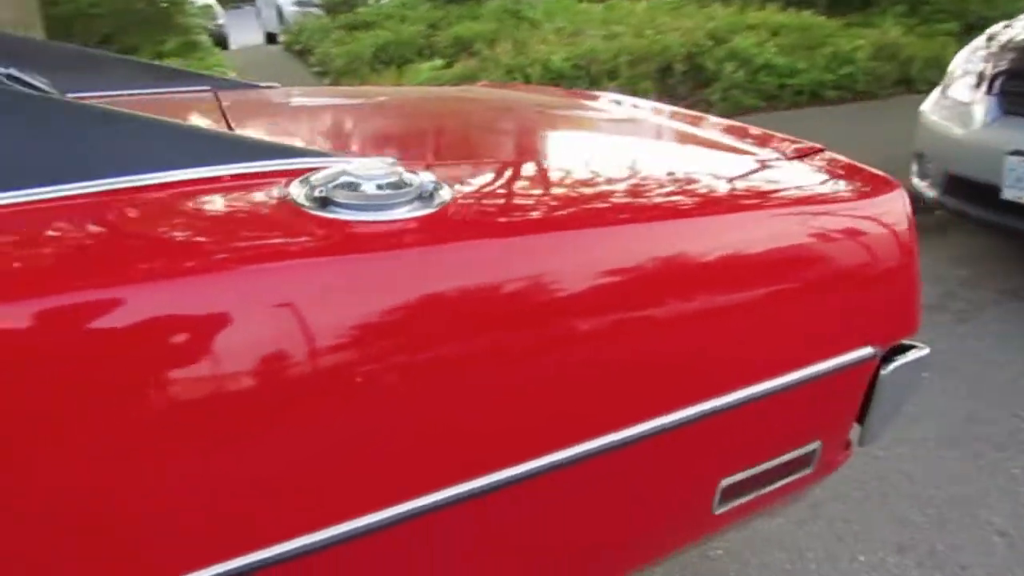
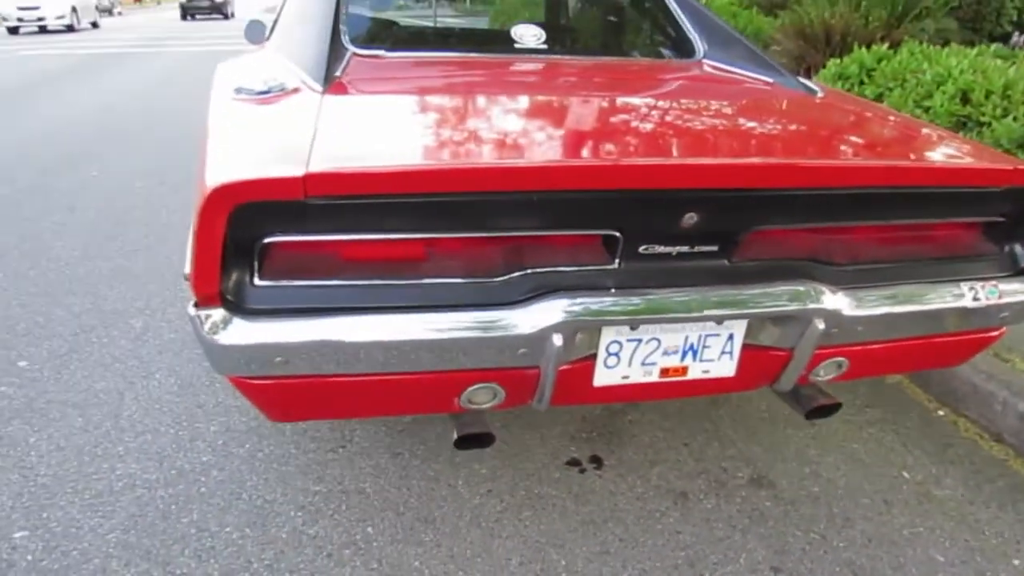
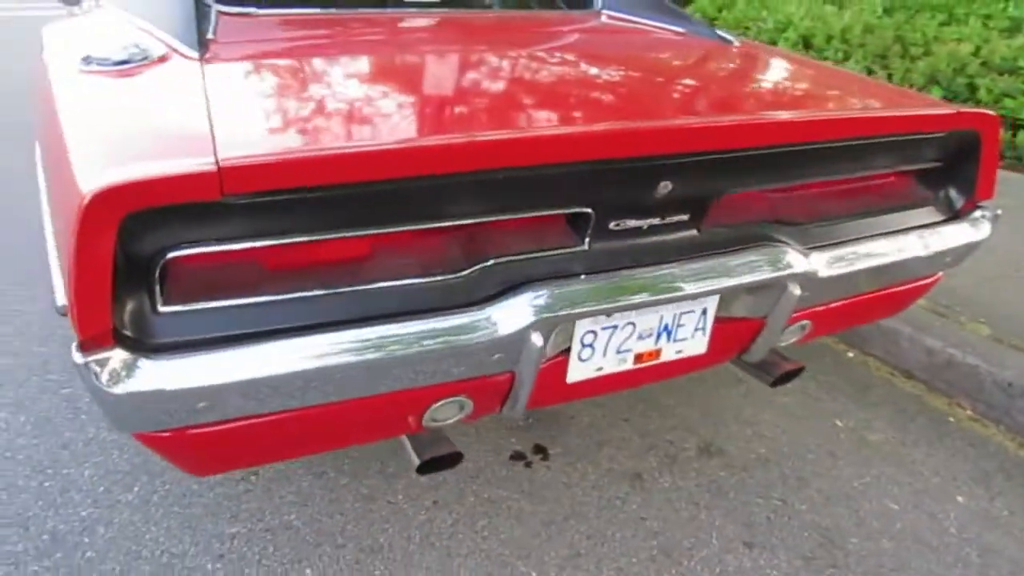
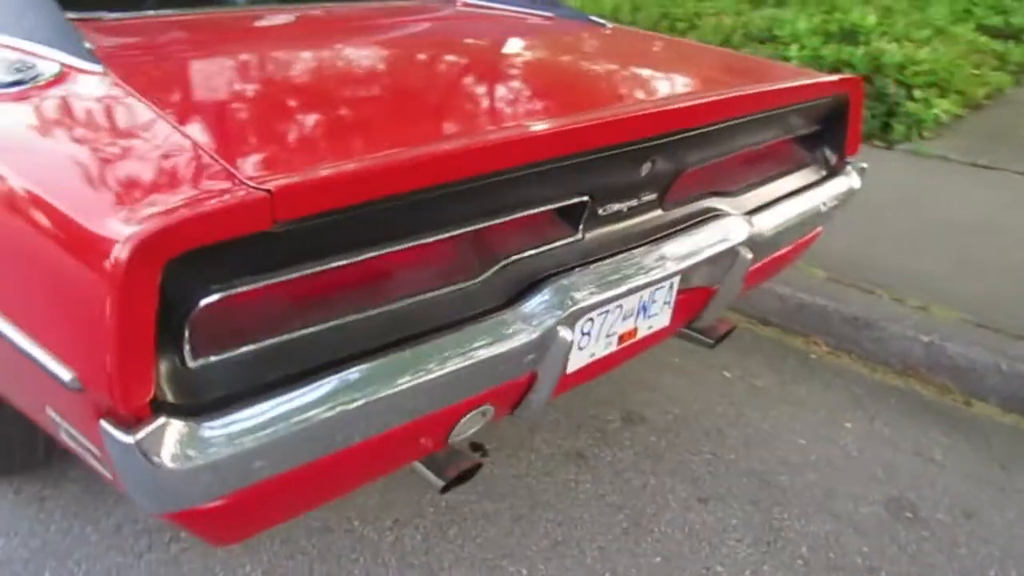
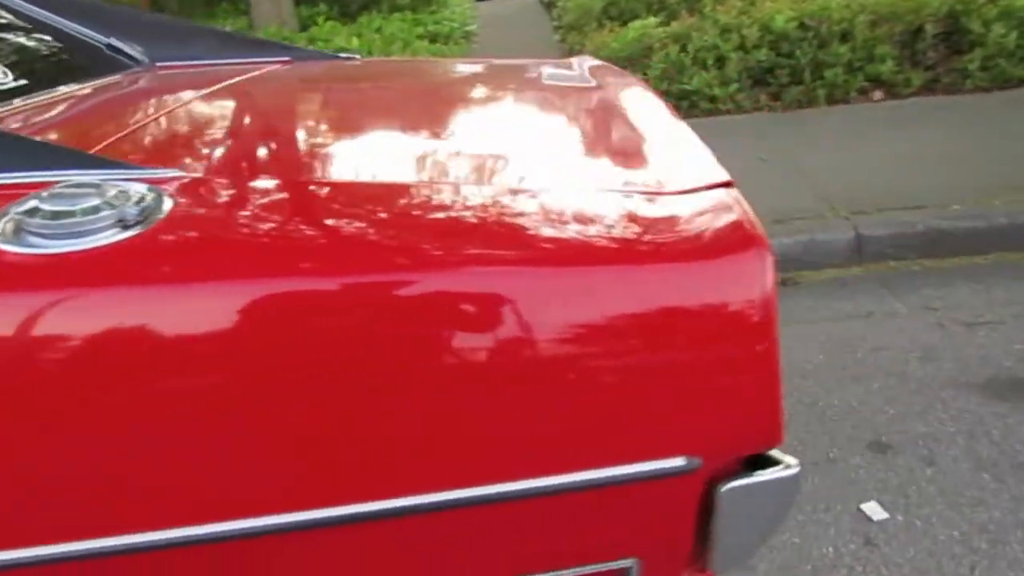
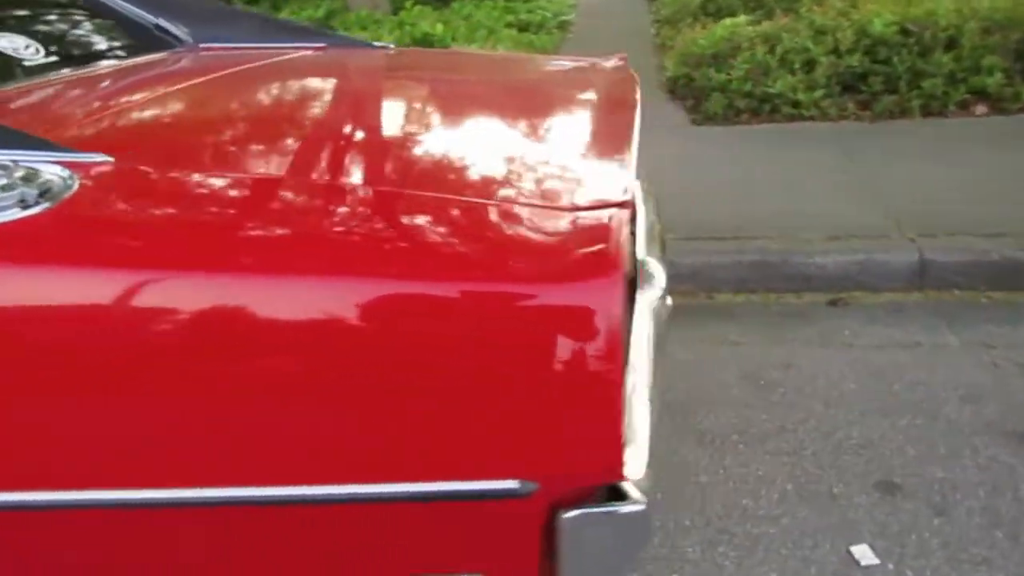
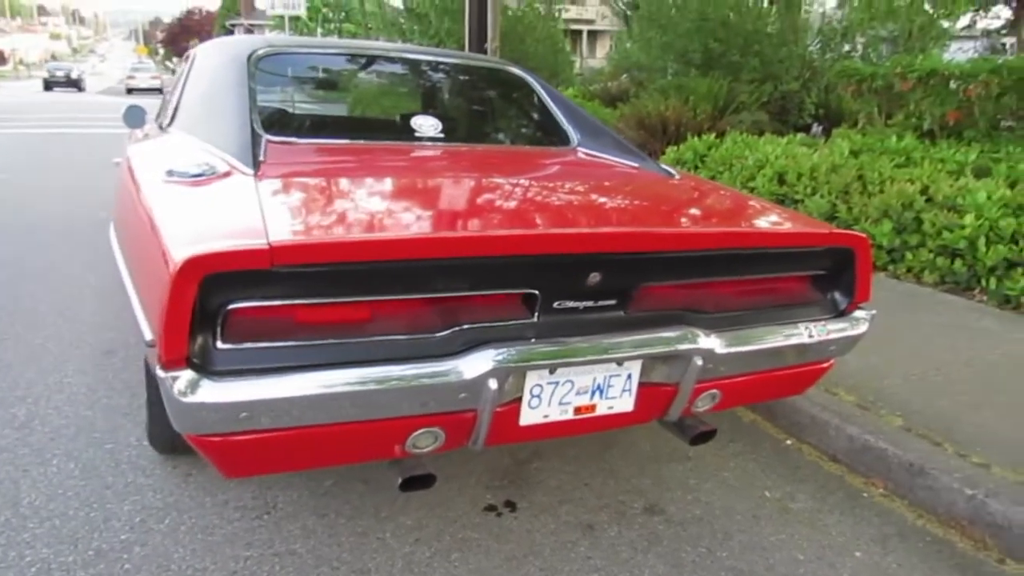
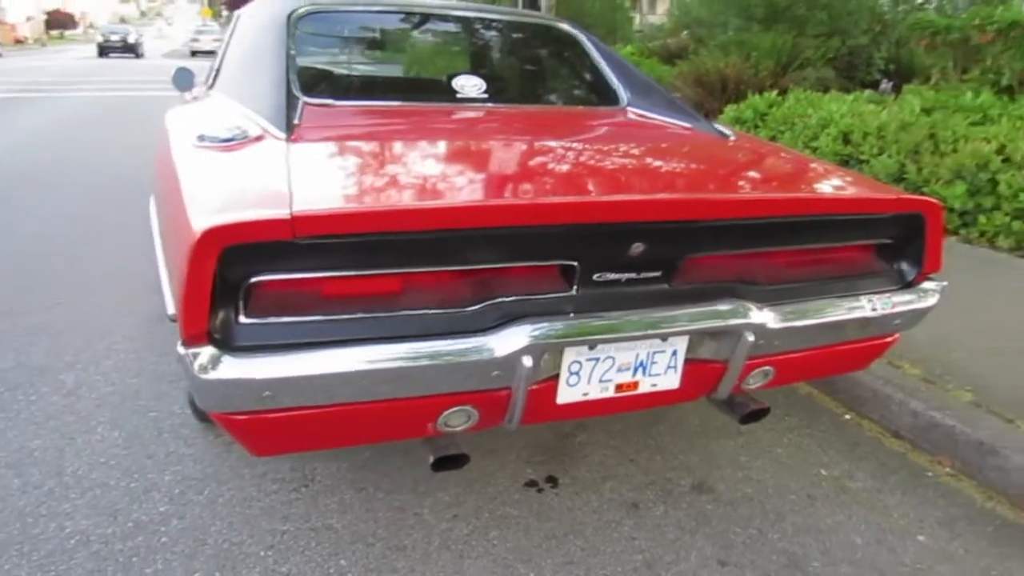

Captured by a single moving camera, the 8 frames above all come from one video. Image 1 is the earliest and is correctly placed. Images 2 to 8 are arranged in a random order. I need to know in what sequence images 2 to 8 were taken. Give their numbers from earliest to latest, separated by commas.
5, 6, 4, 3, 2, 8, 7
